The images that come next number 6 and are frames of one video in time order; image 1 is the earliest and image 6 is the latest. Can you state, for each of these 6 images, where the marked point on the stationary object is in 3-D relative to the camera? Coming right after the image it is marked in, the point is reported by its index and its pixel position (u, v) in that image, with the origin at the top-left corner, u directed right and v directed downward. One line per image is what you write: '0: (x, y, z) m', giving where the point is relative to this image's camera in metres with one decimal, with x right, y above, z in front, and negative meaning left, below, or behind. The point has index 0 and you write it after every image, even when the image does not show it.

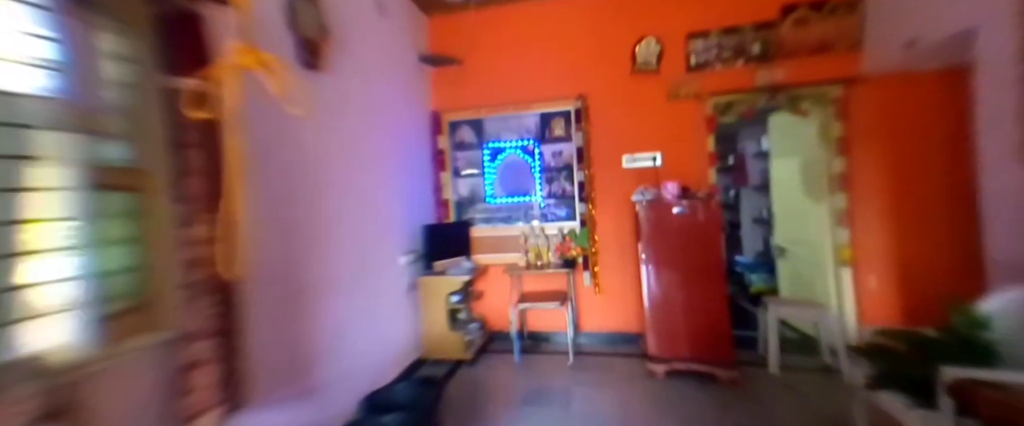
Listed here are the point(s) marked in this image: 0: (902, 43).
0: (+3.0, +1.3, +2.9) m
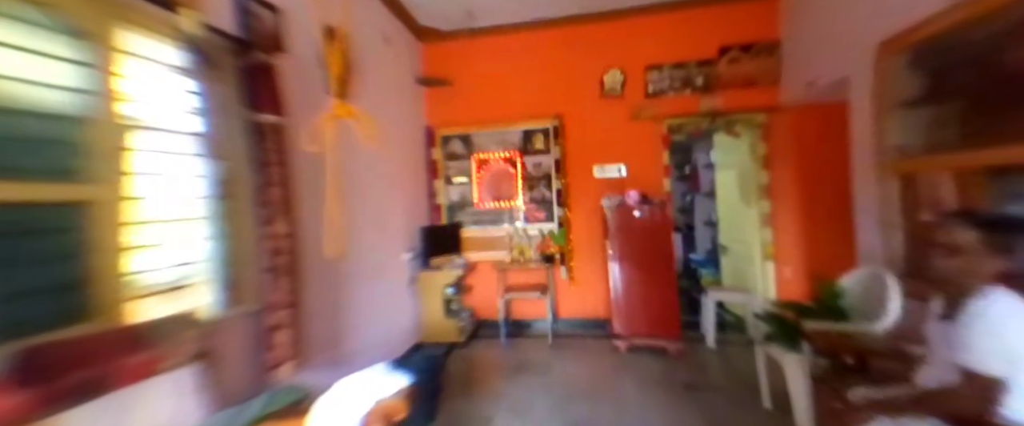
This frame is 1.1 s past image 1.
0: (+2.9, +1.3, +3.7) m
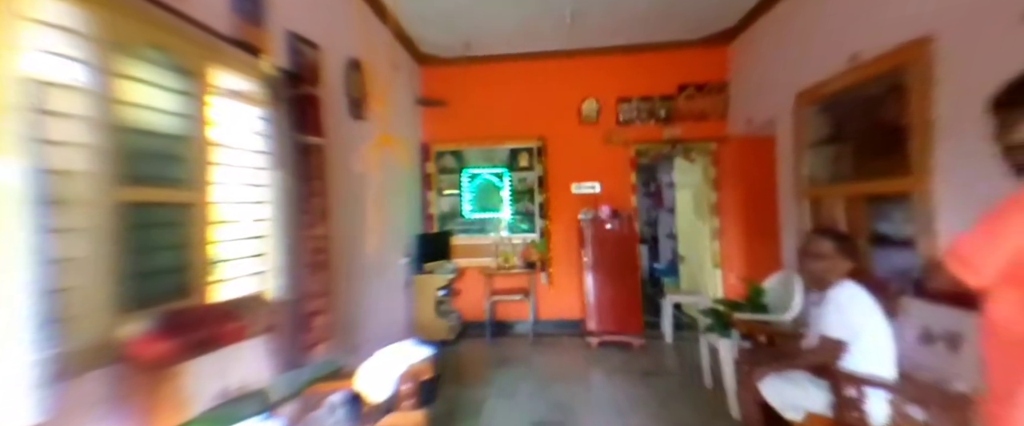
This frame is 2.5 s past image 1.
0: (+2.8, +1.1, +4.4) m
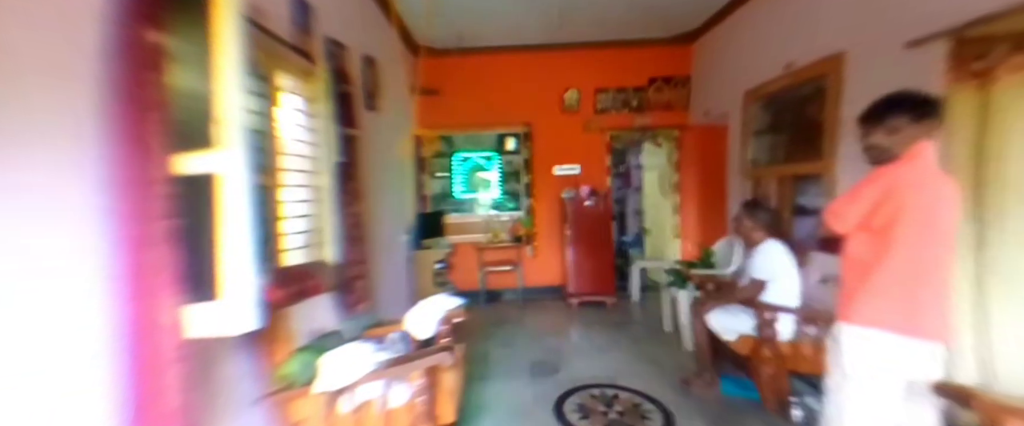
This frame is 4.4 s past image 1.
0: (+2.6, +1.4, +5.1) m
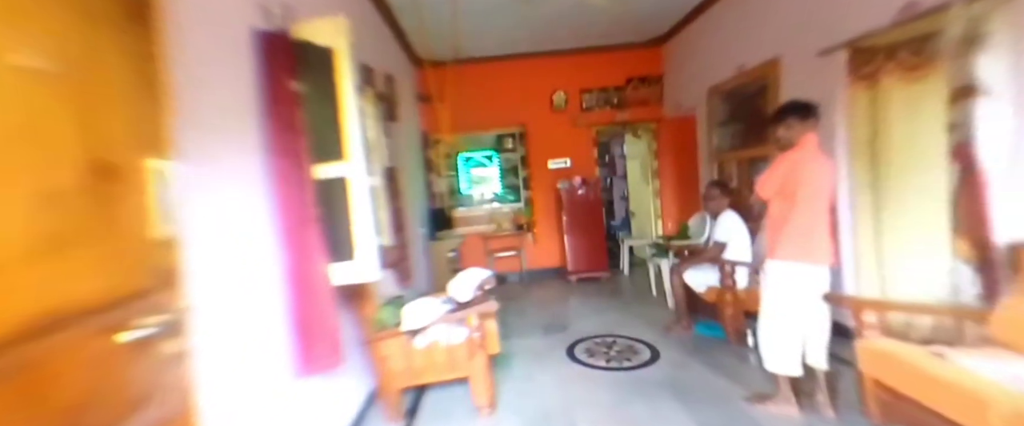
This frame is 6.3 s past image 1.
0: (+2.6, +1.7, +5.8) m
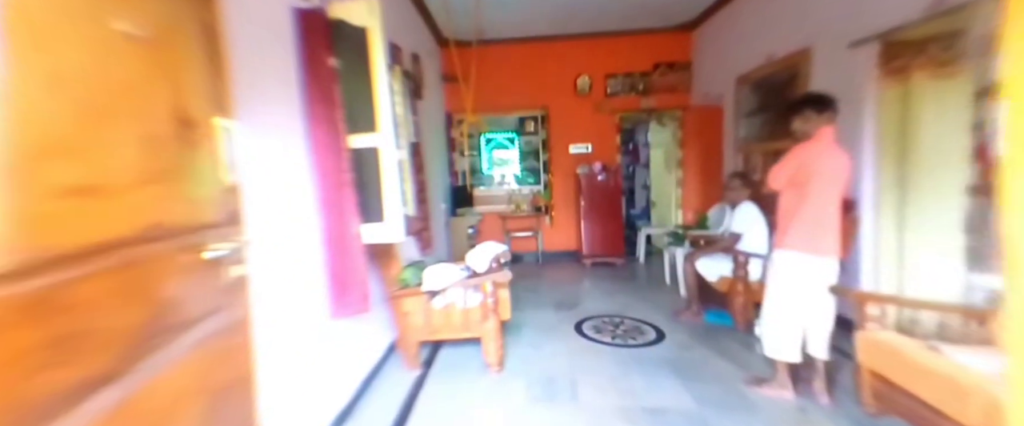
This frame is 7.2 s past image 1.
0: (+3.0, +1.8, +5.7) m
